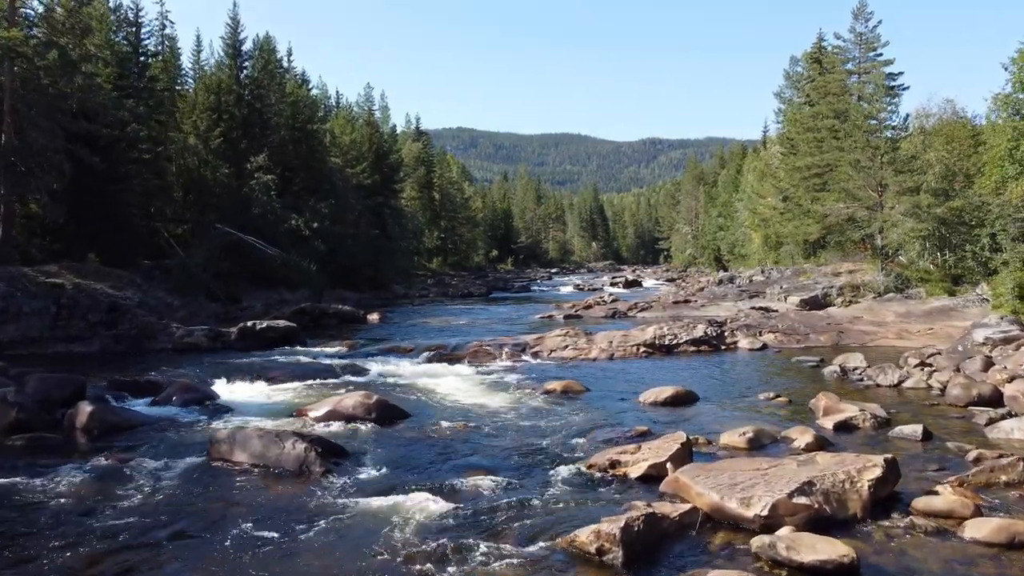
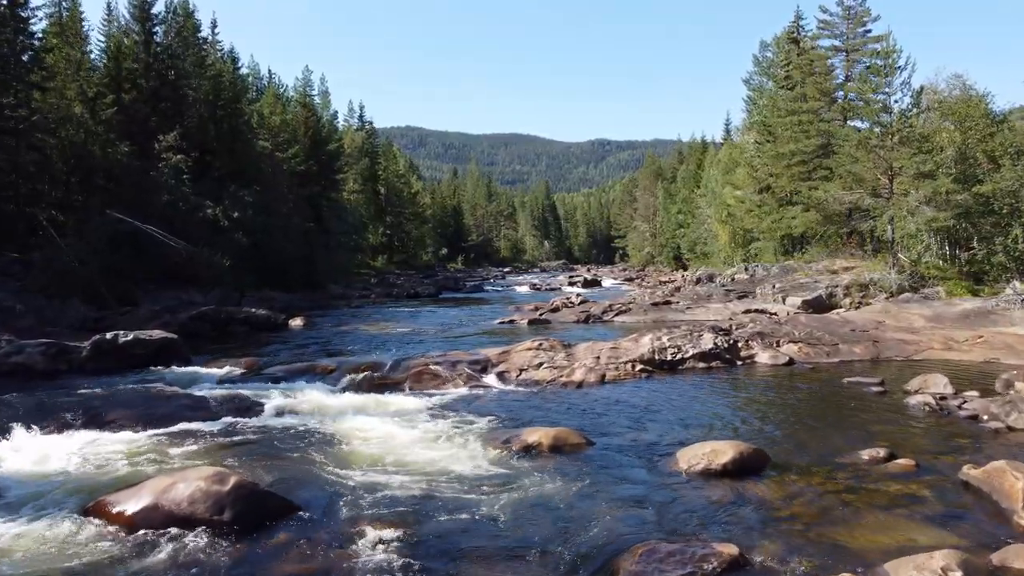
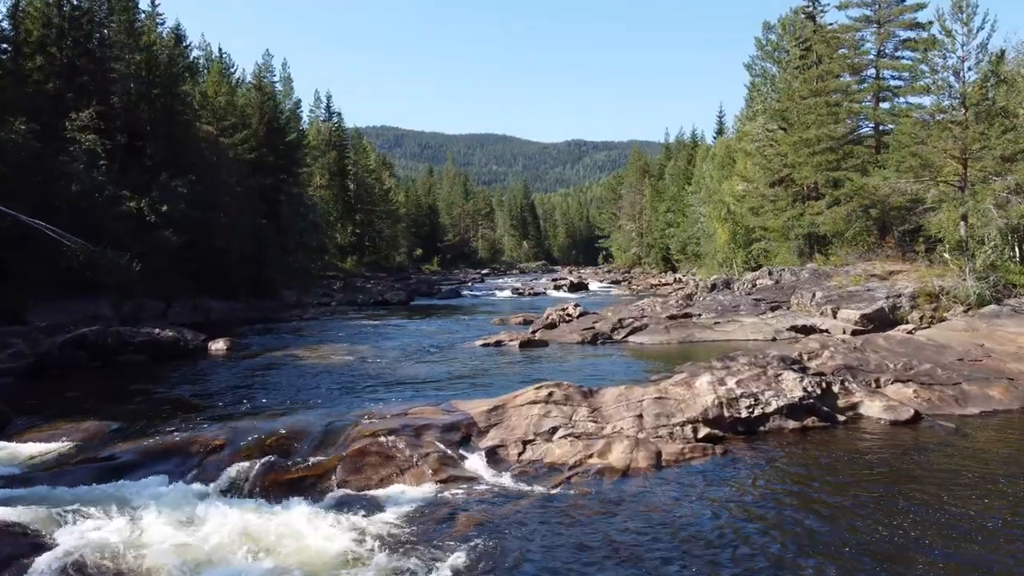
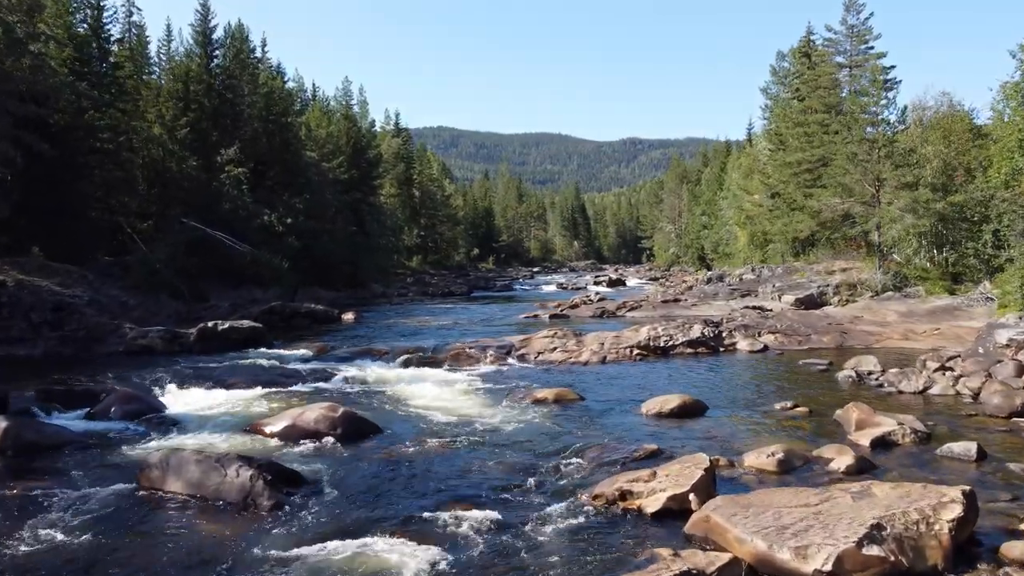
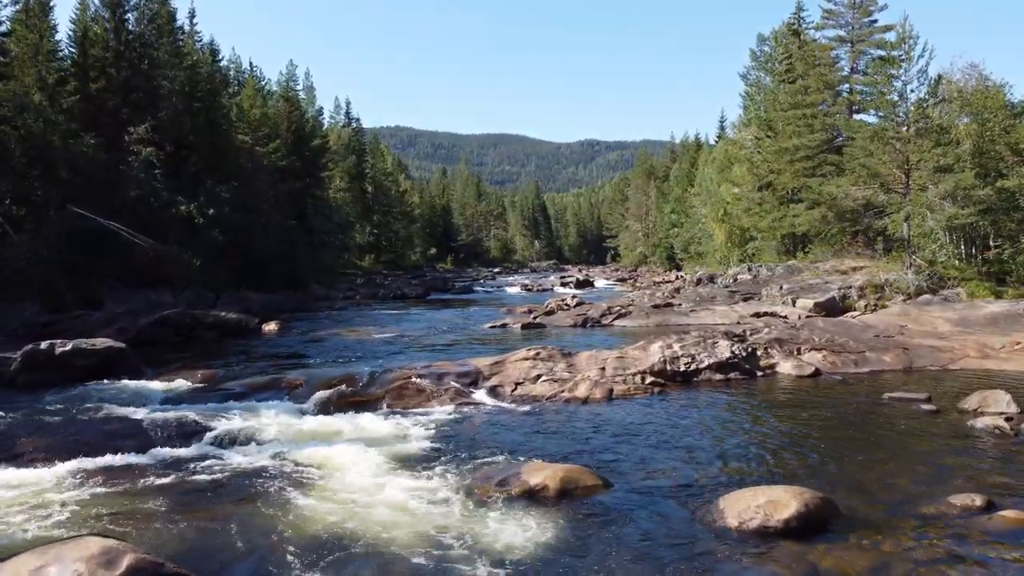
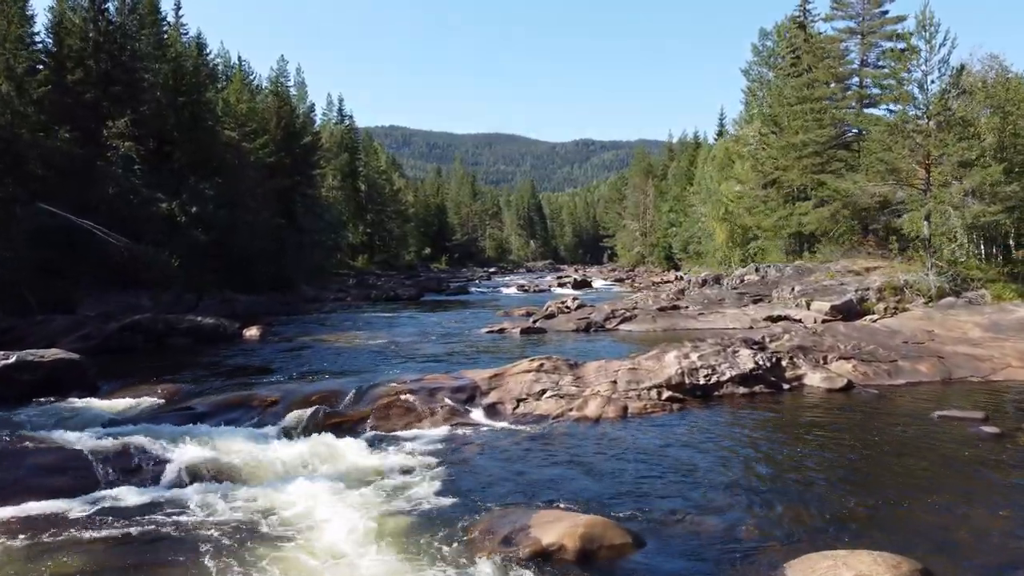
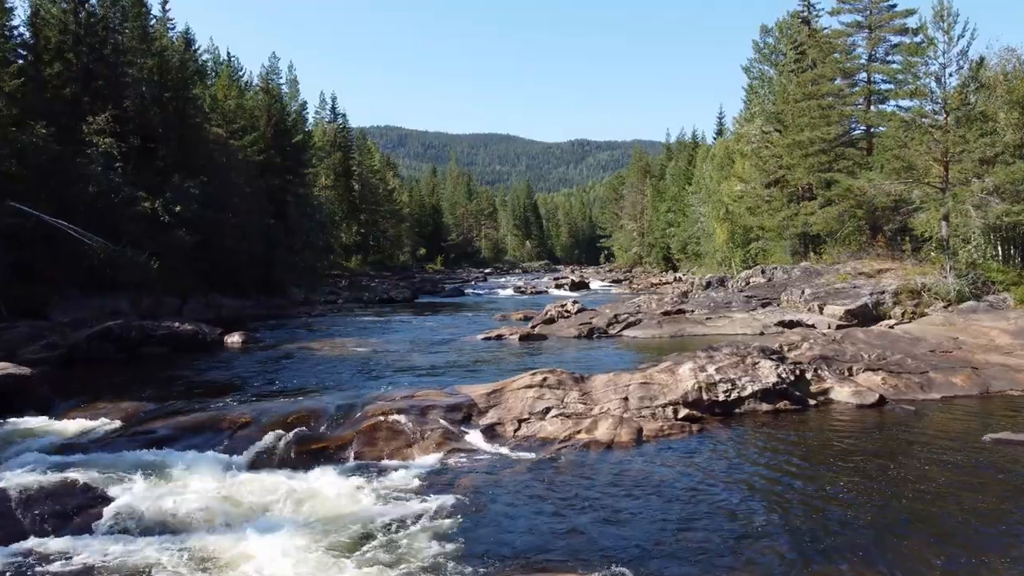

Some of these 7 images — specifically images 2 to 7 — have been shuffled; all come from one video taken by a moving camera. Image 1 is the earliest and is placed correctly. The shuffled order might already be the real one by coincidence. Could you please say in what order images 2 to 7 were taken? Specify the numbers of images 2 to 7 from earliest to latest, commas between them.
4, 2, 5, 6, 7, 3
